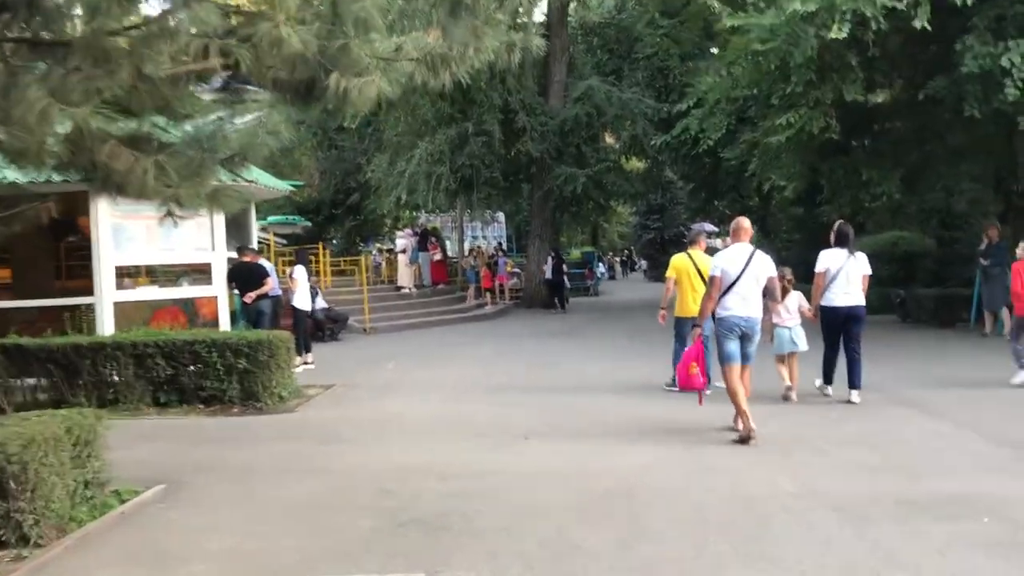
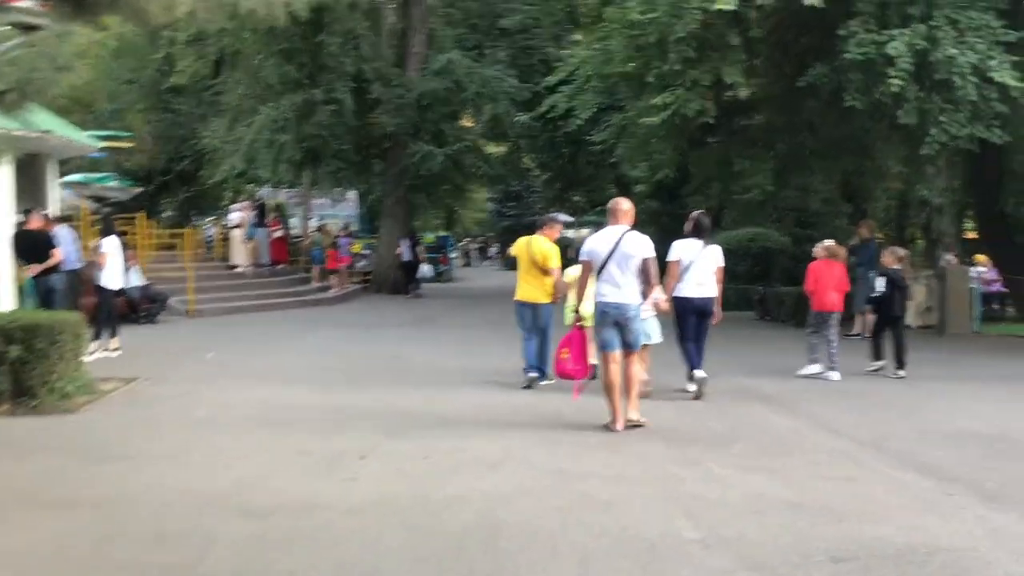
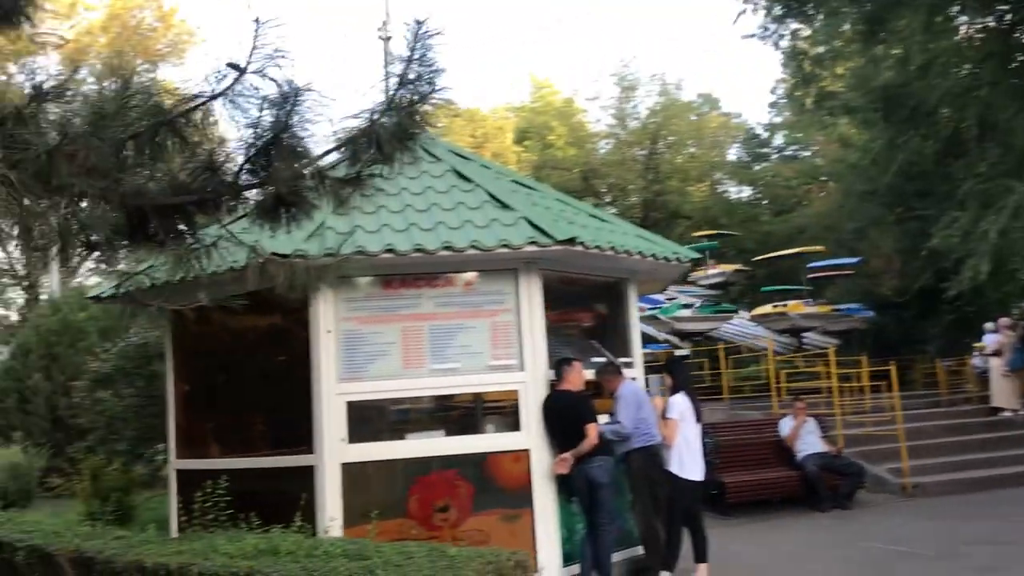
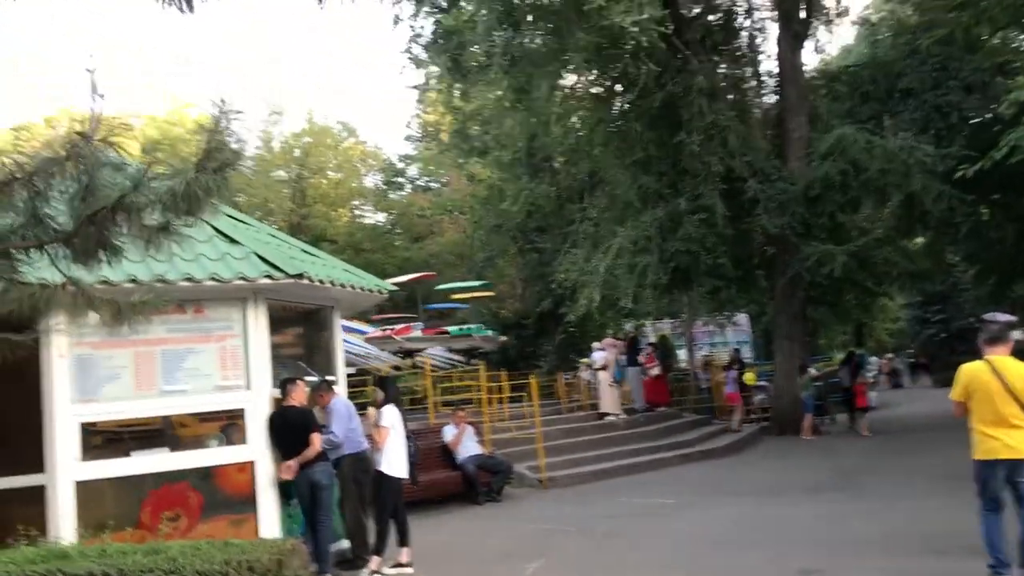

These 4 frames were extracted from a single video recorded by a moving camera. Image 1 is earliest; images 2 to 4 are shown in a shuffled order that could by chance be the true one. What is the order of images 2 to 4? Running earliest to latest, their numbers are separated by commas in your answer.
2, 4, 3
